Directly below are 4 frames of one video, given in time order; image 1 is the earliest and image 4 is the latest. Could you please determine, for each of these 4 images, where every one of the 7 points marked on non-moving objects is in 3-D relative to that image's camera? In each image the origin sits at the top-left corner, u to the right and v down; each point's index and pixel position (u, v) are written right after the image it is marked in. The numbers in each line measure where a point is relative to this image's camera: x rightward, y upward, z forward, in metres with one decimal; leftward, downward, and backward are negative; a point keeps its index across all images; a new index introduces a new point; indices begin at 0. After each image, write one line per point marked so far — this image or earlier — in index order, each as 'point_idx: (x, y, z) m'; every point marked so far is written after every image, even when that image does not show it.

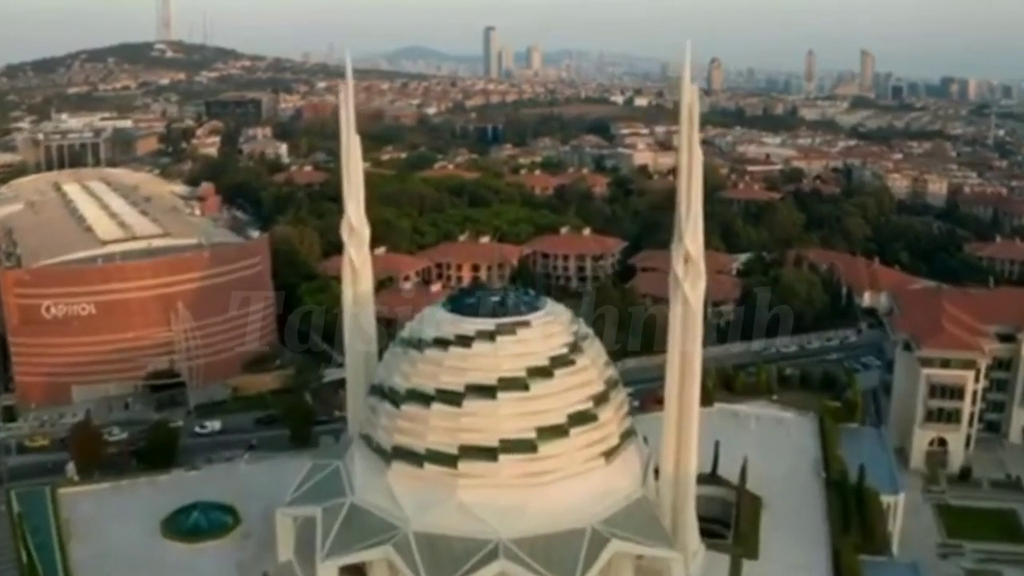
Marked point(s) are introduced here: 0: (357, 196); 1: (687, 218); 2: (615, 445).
0: (-2.5, +1.5, +18.0) m
1: (+2.4, +1.0, +14.7) m
2: (+1.5, -2.3, +15.7) m
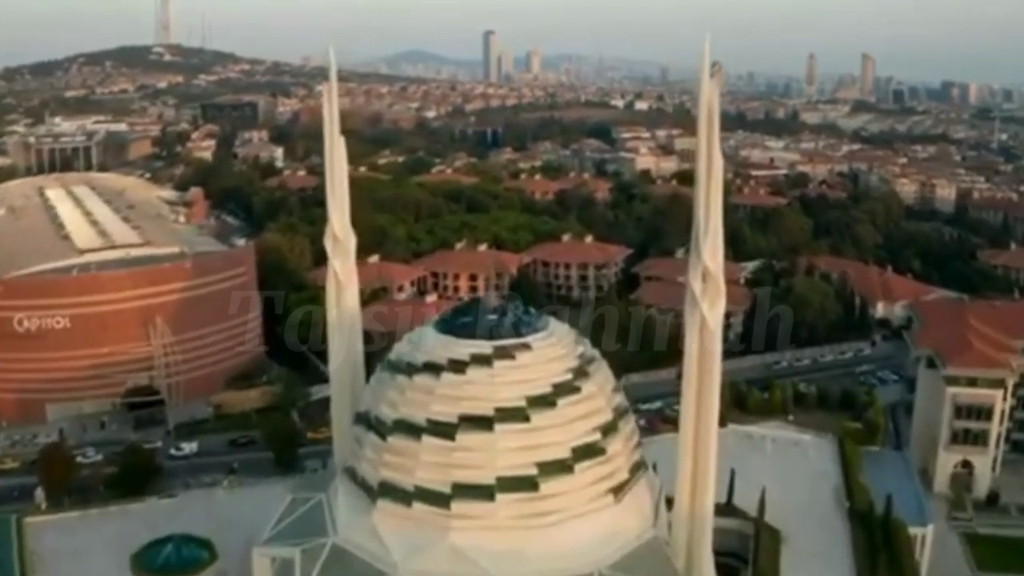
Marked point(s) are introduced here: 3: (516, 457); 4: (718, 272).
0: (-2.6, +1.2, +16.5) m
1: (+2.3, +0.7, +13.2) m
2: (+1.5, -2.5, +14.2) m
3: (0.0, -2.1, +13.3) m
4: (+2.5, +0.2, +13.3) m
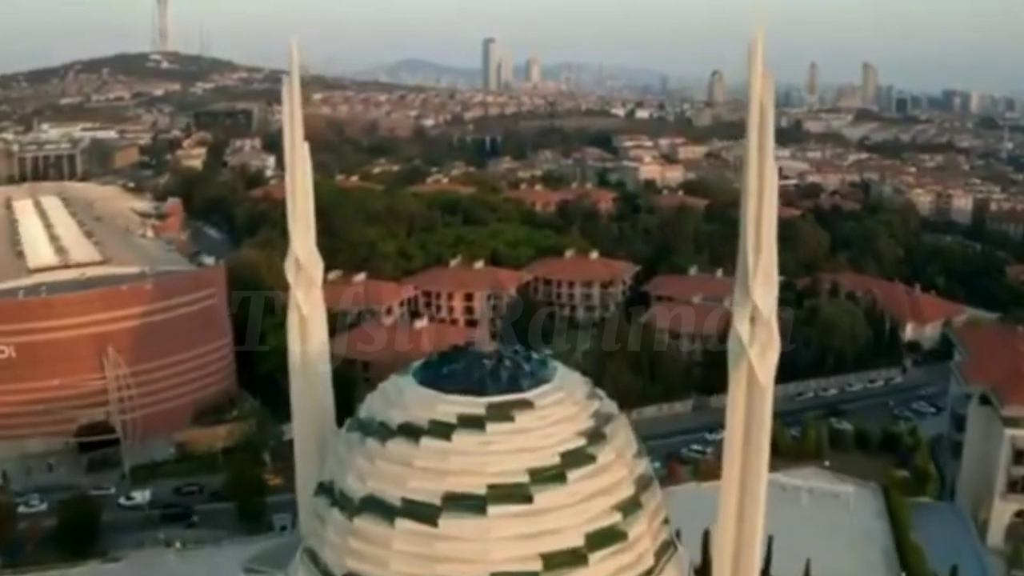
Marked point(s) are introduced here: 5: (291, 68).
0: (-2.6, +0.8, +13.7) m
1: (+2.3, +0.3, +10.5) m
2: (+1.4, -2.9, +11.4) m
3: (0.0, -2.5, +10.5) m
4: (+2.5, -0.2, +10.6) m
5: (-2.8, +2.8, +13.7) m
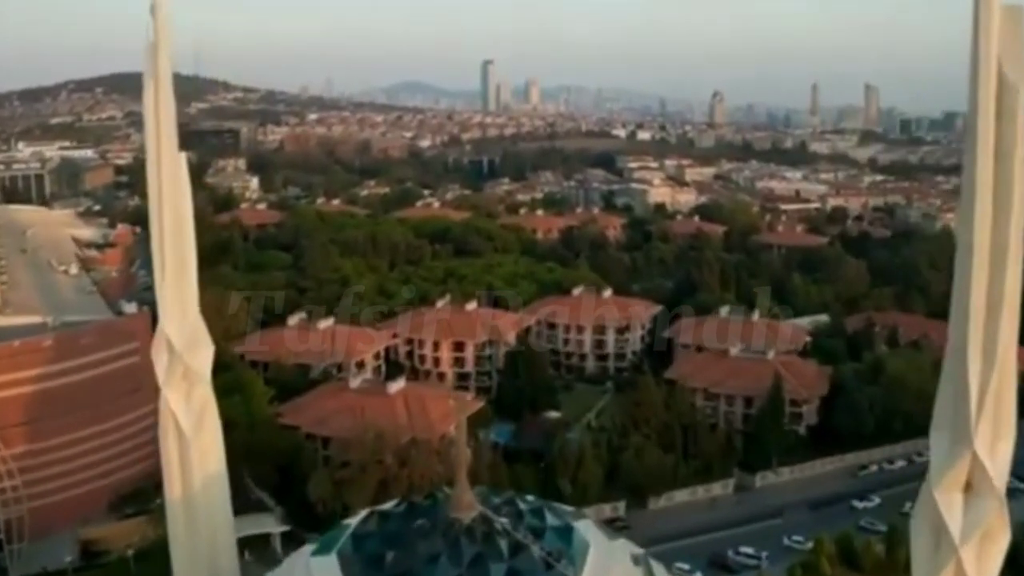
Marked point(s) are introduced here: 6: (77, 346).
0: (-2.6, 0.0, +8.7) m
1: (+2.3, -0.4, +5.4) m
2: (+1.4, -3.7, +6.3) m
3: (0.0, -3.2, +5.4) m
4: (+2.5, -1.0, +5.5) m
5: (-2.8, +2.0, +8.7) m
6: (-7.5, -1.0, +18.9) m
